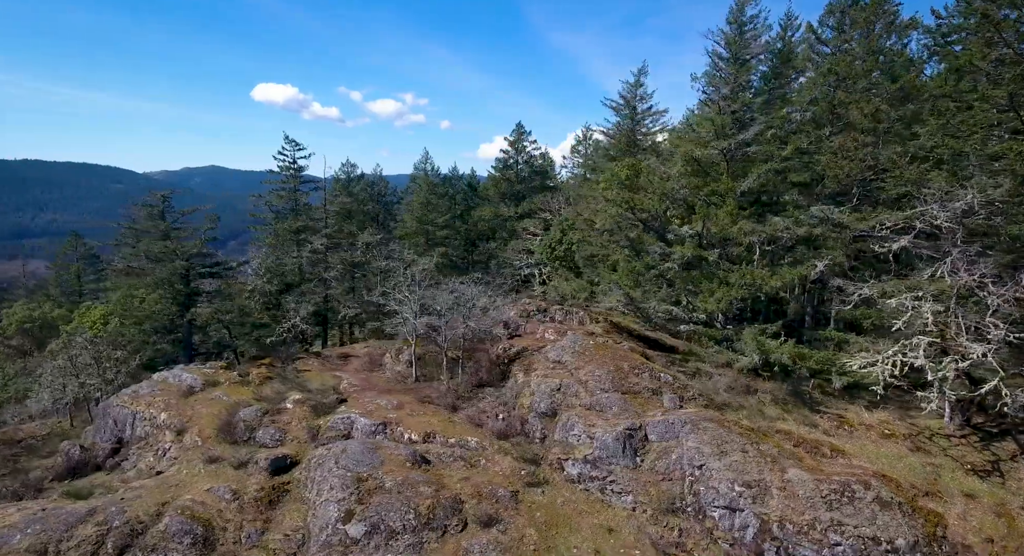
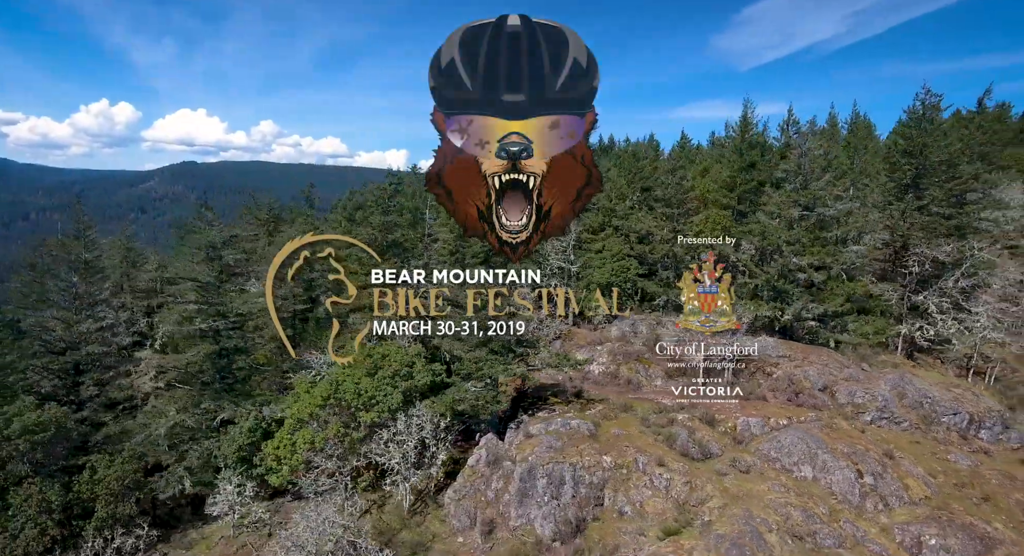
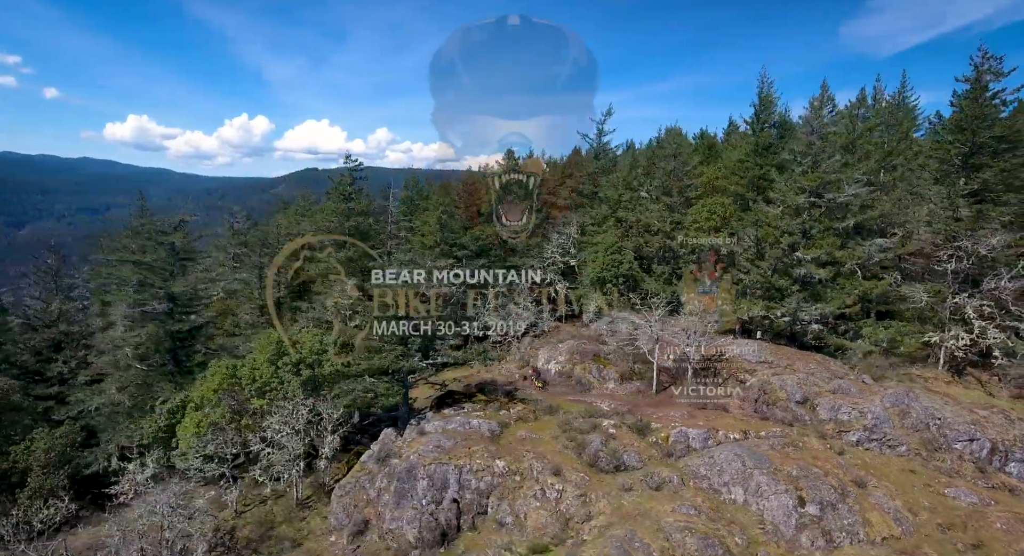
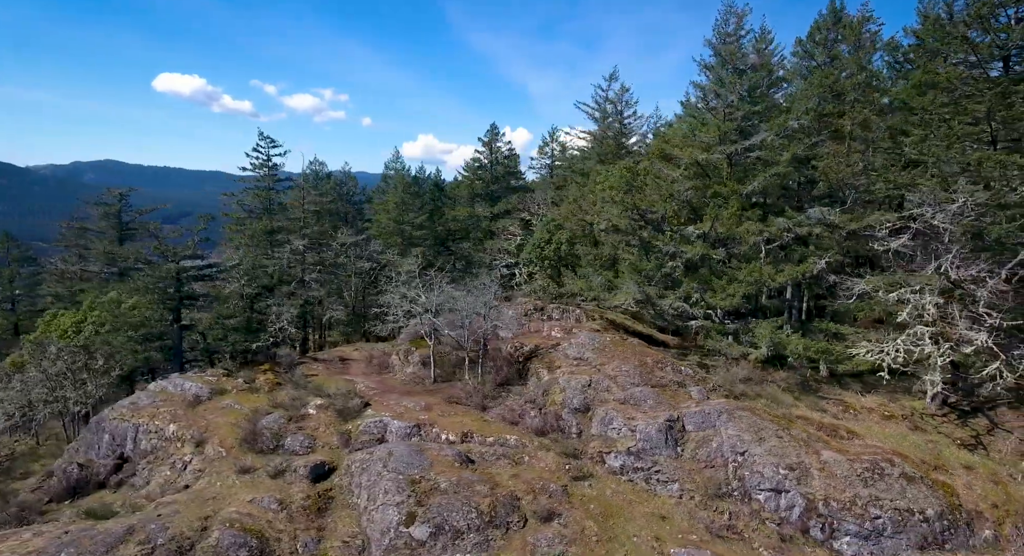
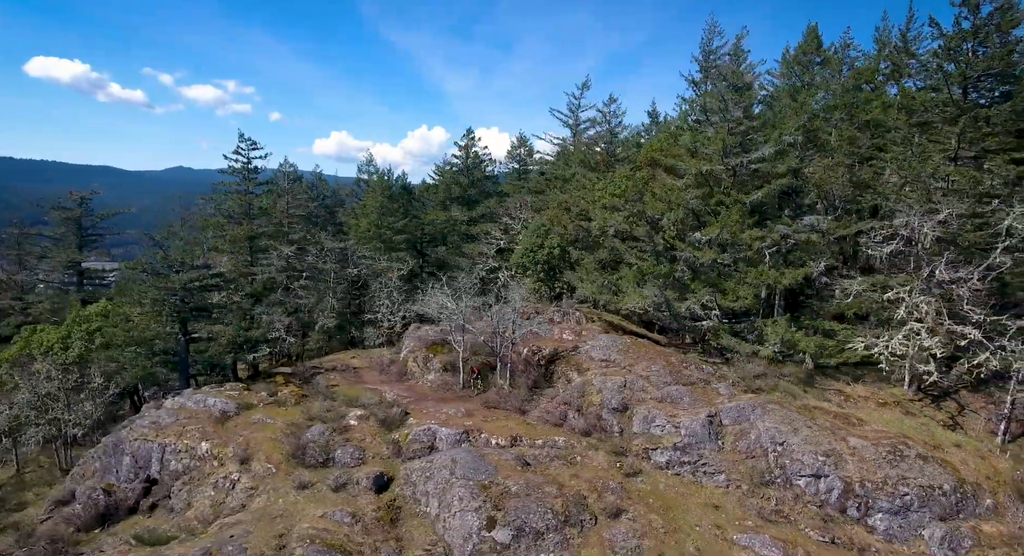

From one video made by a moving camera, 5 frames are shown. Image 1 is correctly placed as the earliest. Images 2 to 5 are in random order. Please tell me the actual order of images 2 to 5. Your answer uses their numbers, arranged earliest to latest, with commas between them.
4, 5, 3, 2
